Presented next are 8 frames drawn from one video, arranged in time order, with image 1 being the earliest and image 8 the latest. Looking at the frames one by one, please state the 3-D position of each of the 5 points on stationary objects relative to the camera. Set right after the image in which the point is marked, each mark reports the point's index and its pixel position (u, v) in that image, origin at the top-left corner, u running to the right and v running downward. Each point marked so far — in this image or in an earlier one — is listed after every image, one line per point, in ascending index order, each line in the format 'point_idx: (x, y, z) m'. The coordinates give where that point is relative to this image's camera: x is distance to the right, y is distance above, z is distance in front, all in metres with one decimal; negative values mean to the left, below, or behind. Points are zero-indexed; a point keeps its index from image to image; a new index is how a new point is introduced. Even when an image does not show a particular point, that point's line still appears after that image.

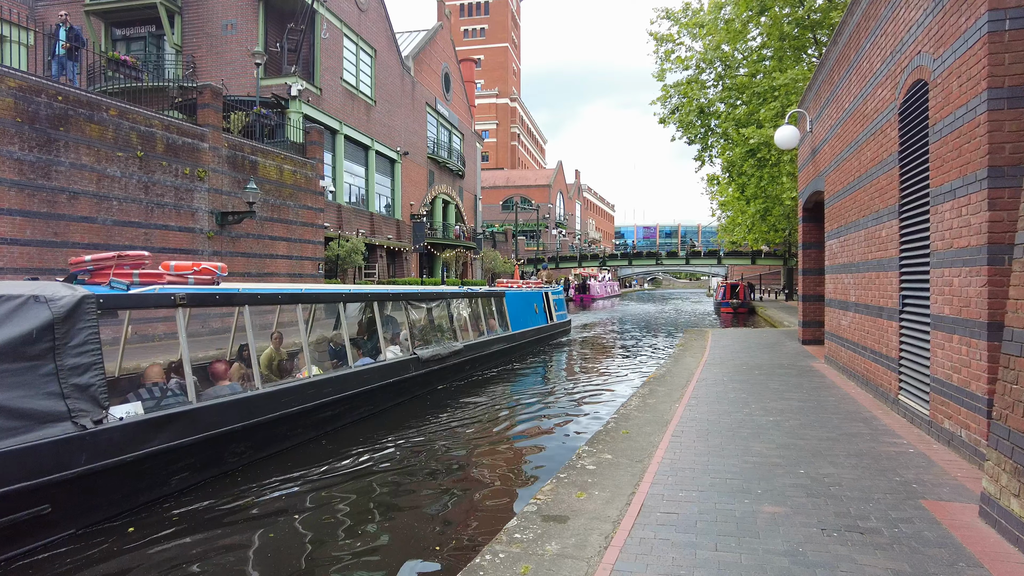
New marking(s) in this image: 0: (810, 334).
0: (+7.0, -1.1, +14.1) m
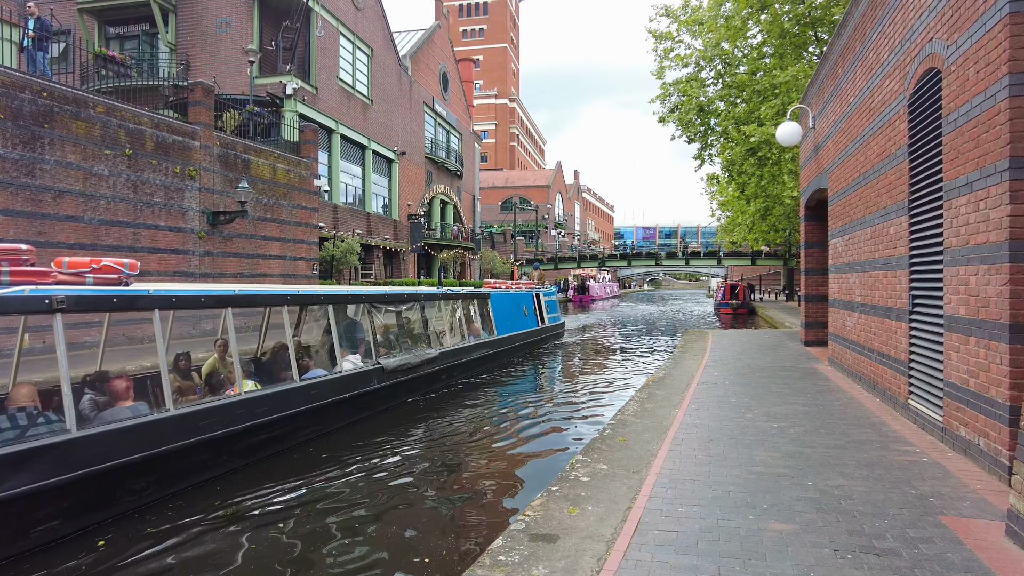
0: (+6.9, -1.1, +13.8) m
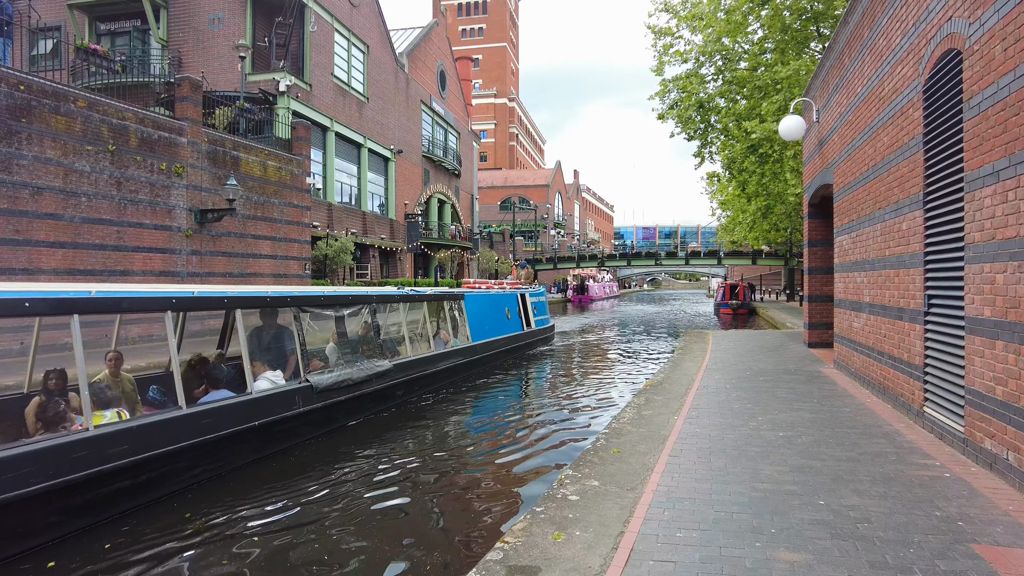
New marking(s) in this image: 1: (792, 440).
0: (+6.7, -1.1, +13.4) m
1: (+2.7, -1.5, +5.8) m
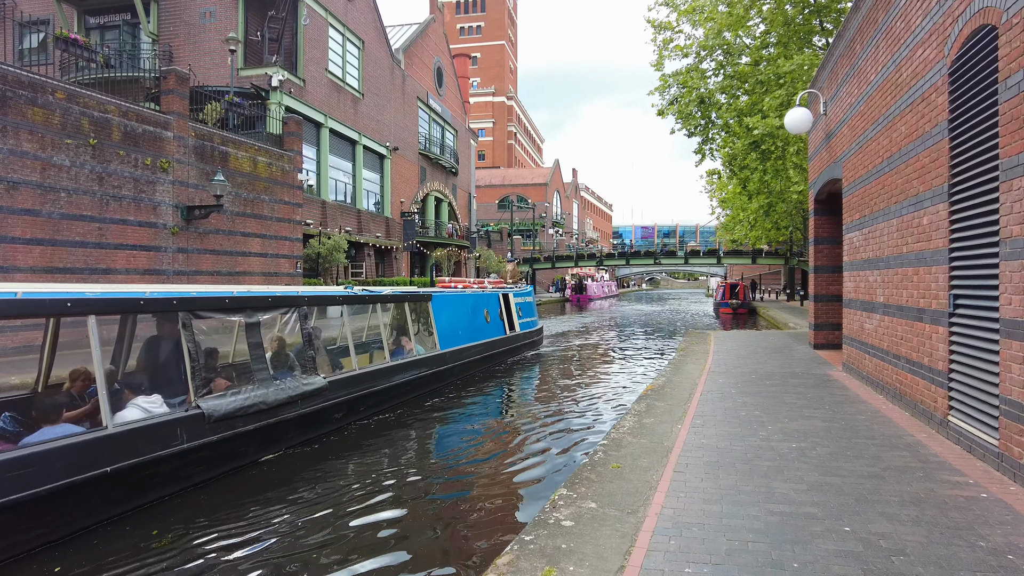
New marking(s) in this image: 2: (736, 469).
0: (+6.6, -1.1, +12.9) m
1: (+2.6, -1.4, +5.3) m
2: (+1.8, -1.5, +4.8) m
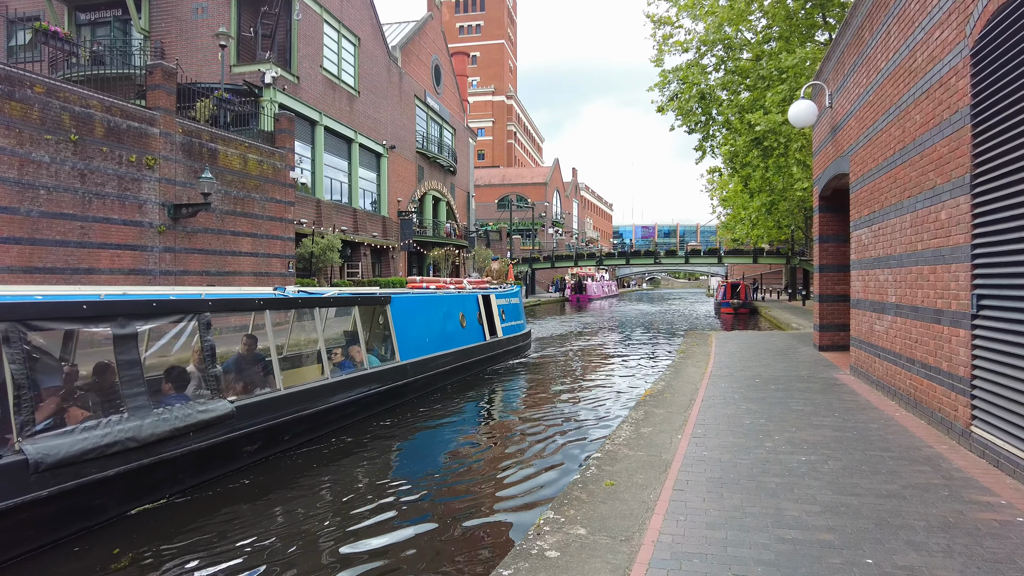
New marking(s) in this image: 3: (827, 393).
0: (+6.5, -1.0, +12.5) m
1: (+2.5, -1.4, +4.9) m
2: (+1.7, -1.5, +4.4) m
3: (+4.2, -1.4, +8.1) m
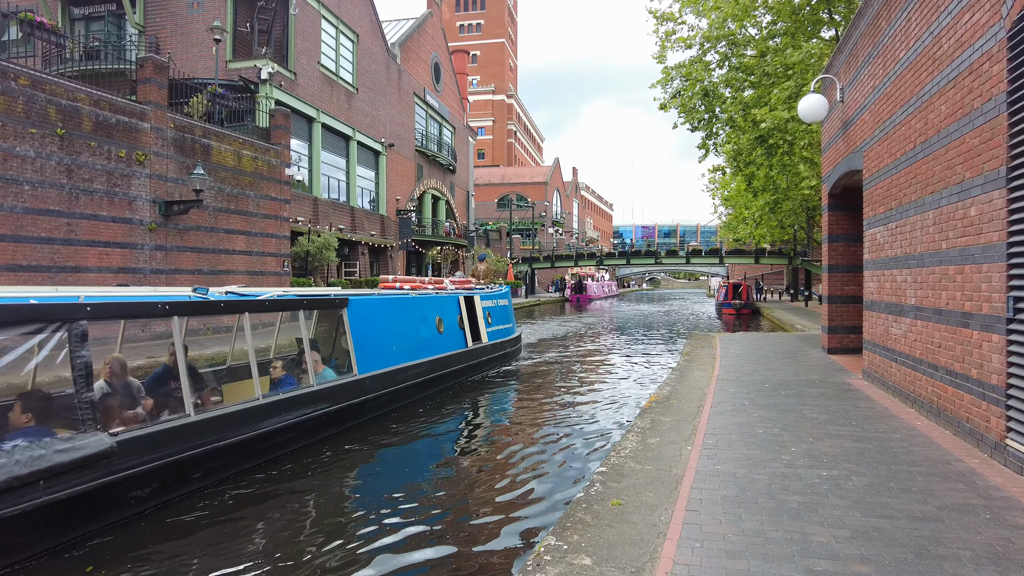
0: (+6.5, -1.1, +12.1) m
1: (+2.4, -1.5, +4.5) m
2: (+1.6, -1.5, +4.0) m
3: (+4.2, -1.4, +7.7) m
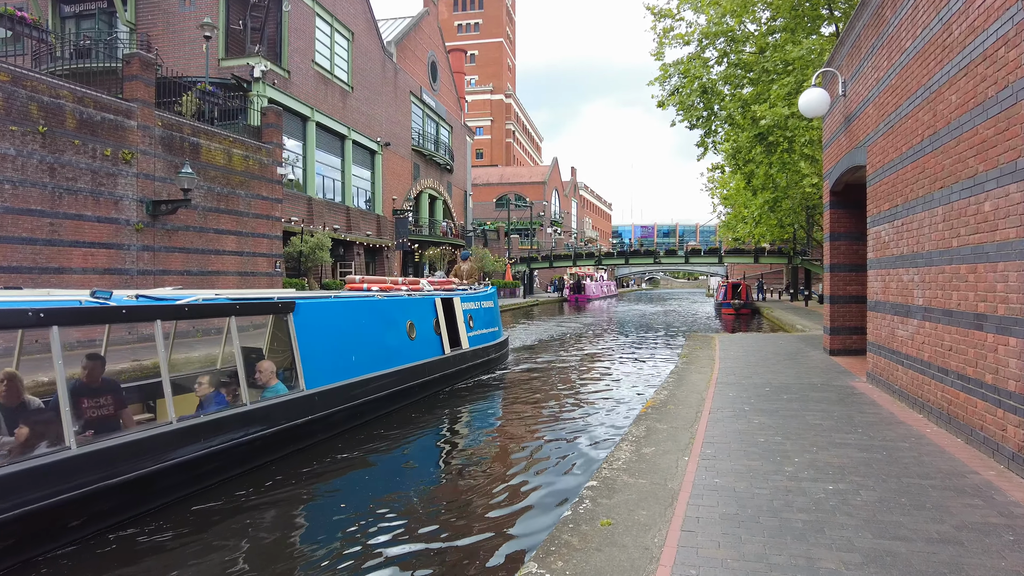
0: (+6.4, -1.1, +11.8) m
1: (+2.3, -1.5, +4.2) m
2: (+1.5, -1.5, +3.7) m
3: (+4.1, -1.4, +7.4) m
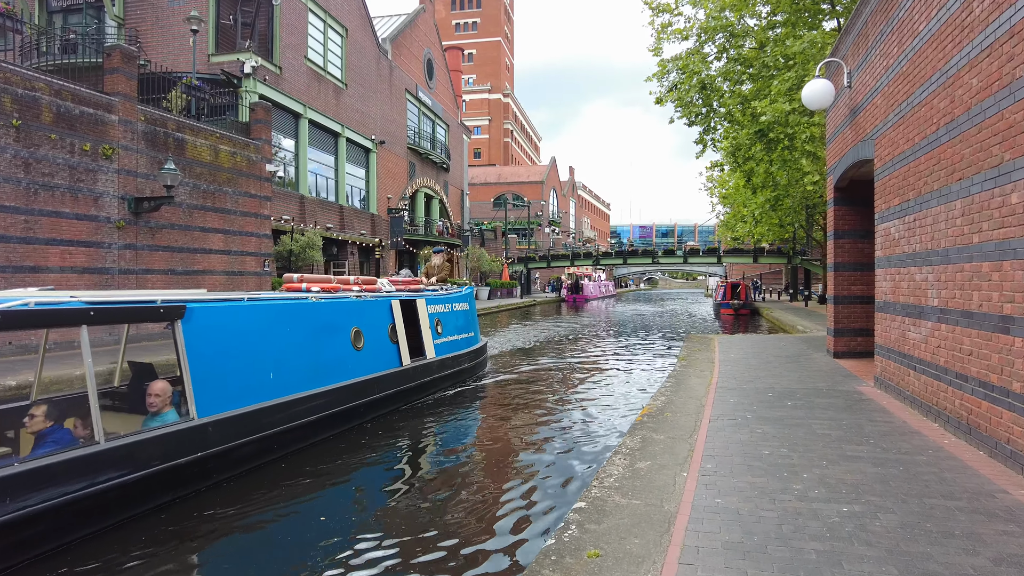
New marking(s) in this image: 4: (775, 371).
0: (+6.2, -1.1, +11.3) m
1: (+2.2, -1.5, +3.7) m
2: (+1.4, -1.5, +3.2) m
3: (+3.9, -1.4, +6.9) m
4: (+4.4, -1.4, +10.1) m
